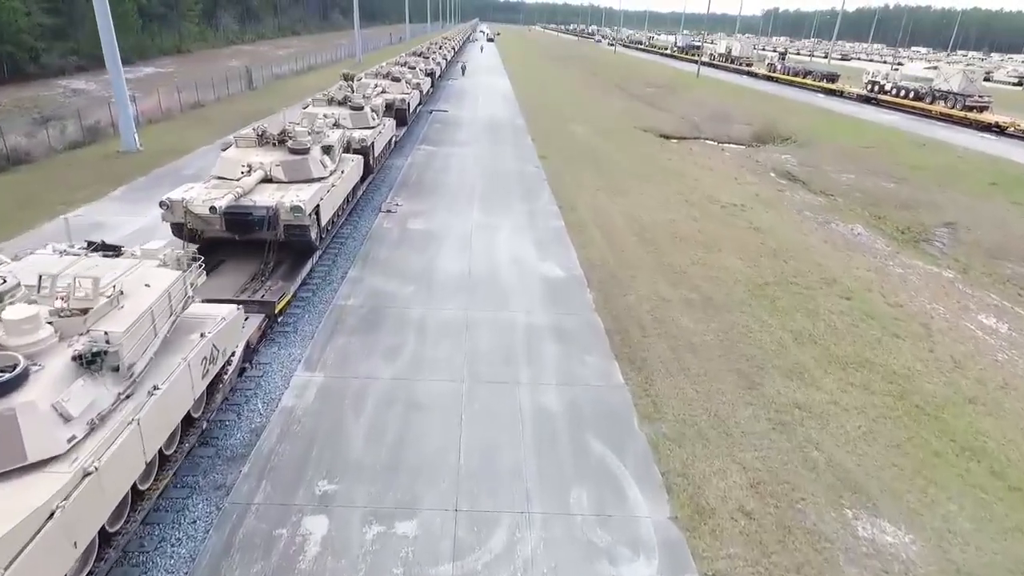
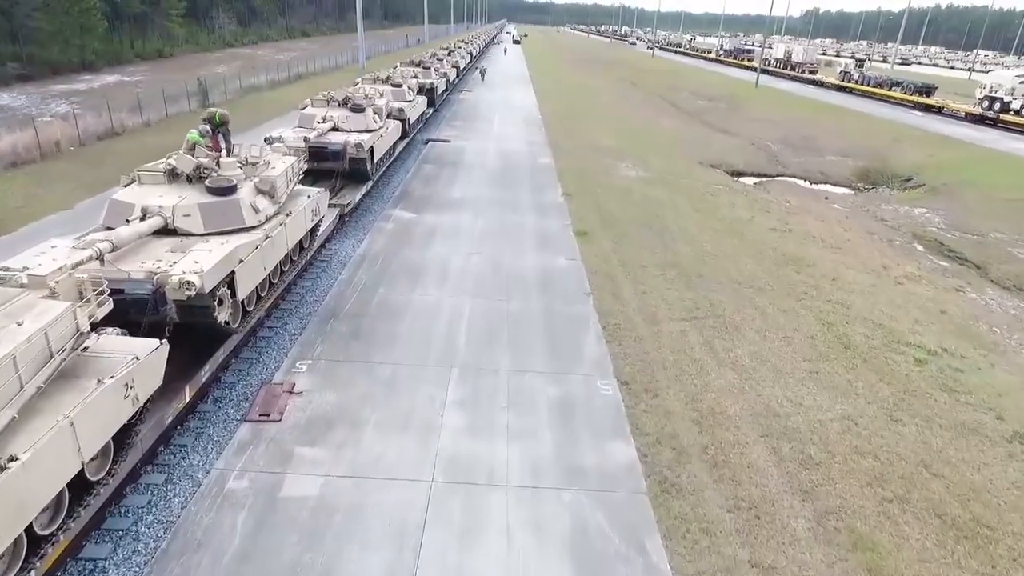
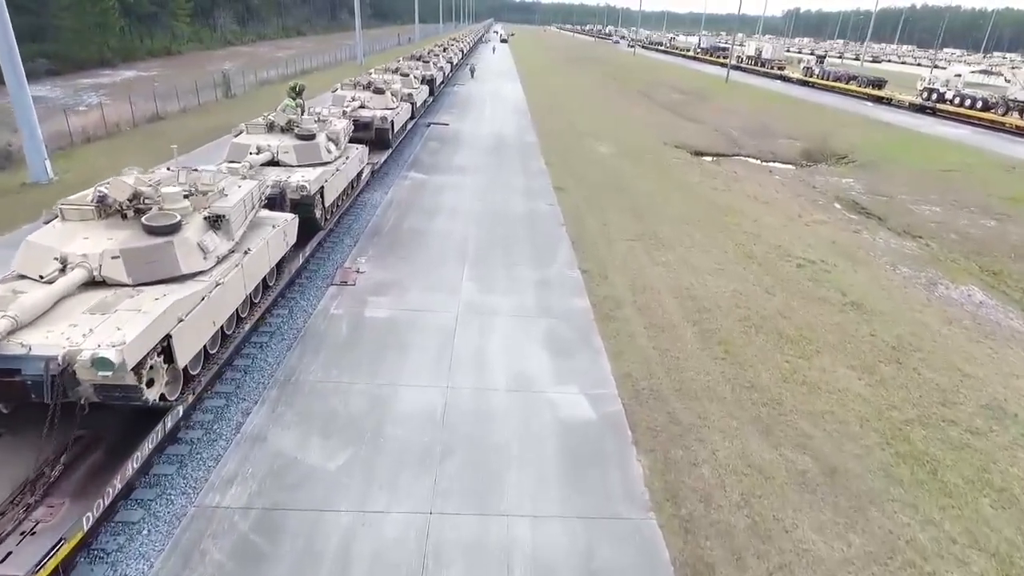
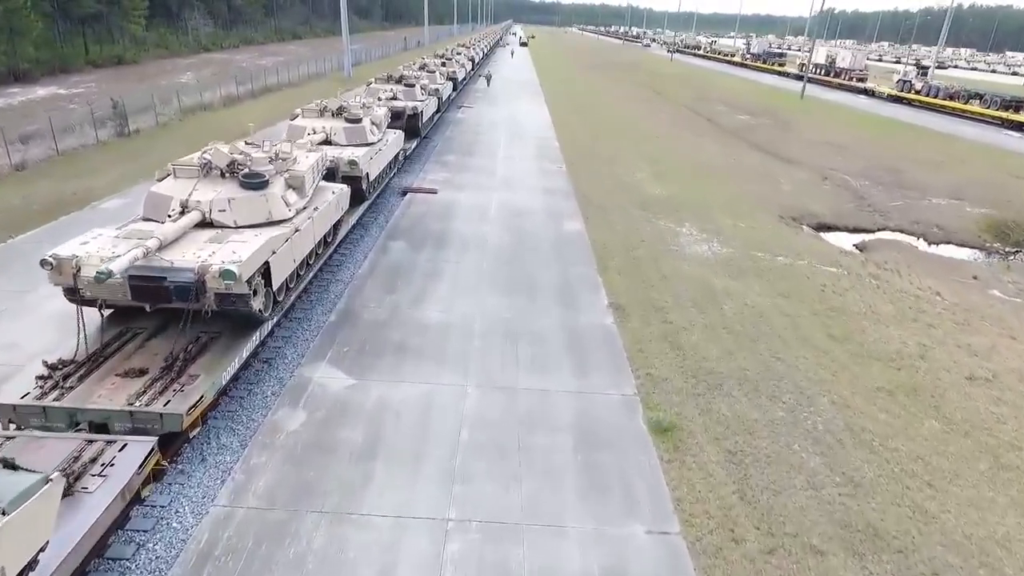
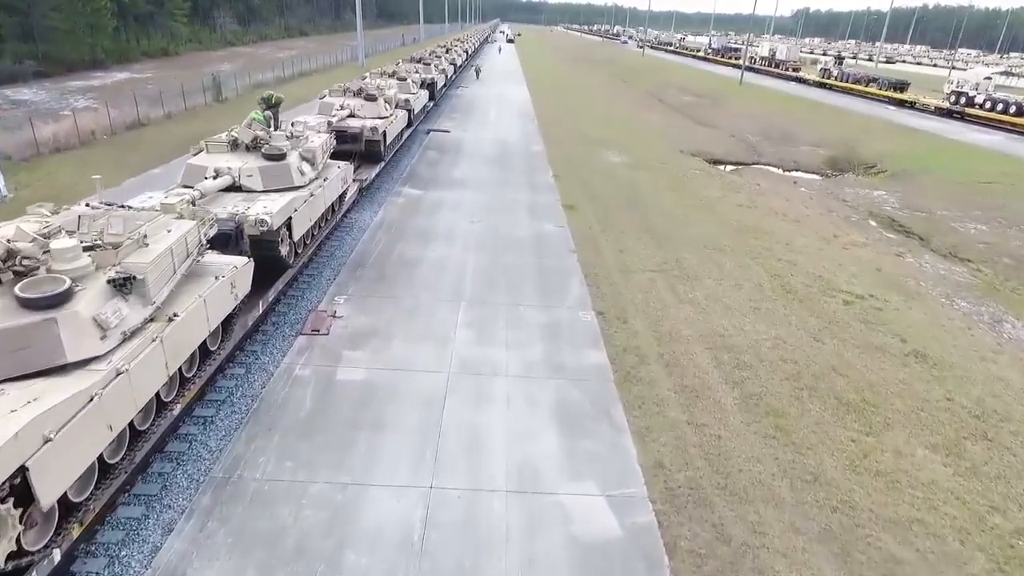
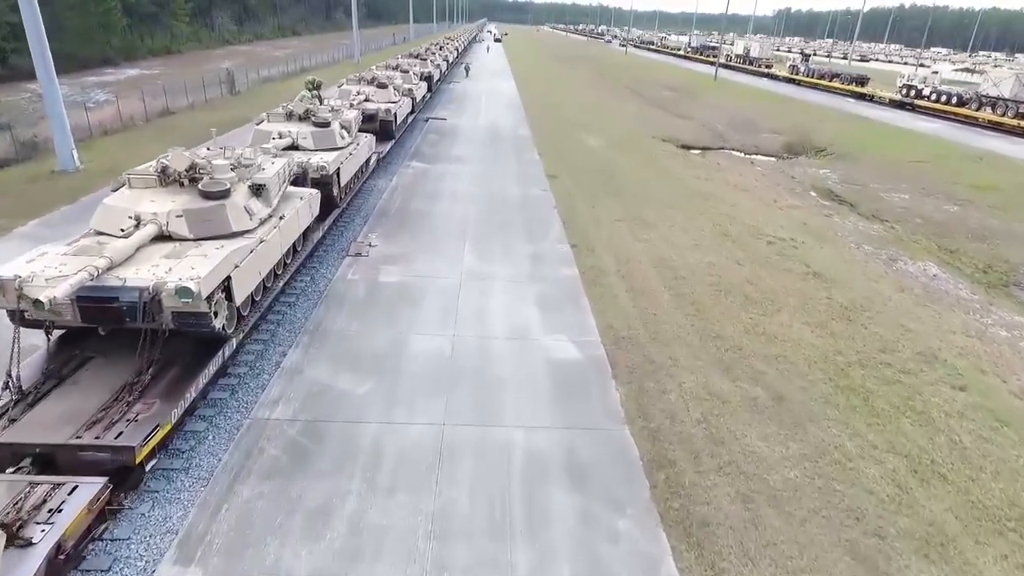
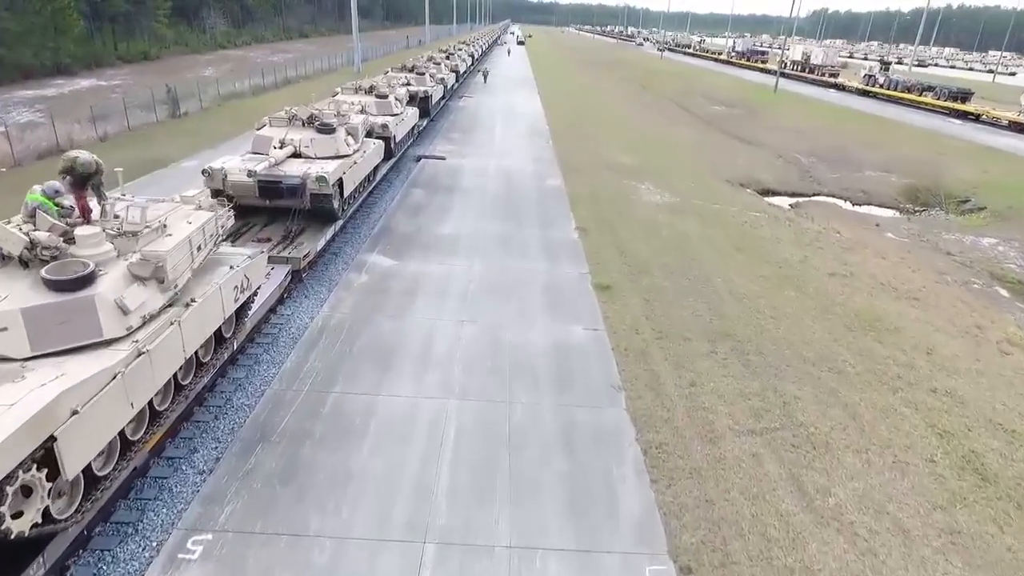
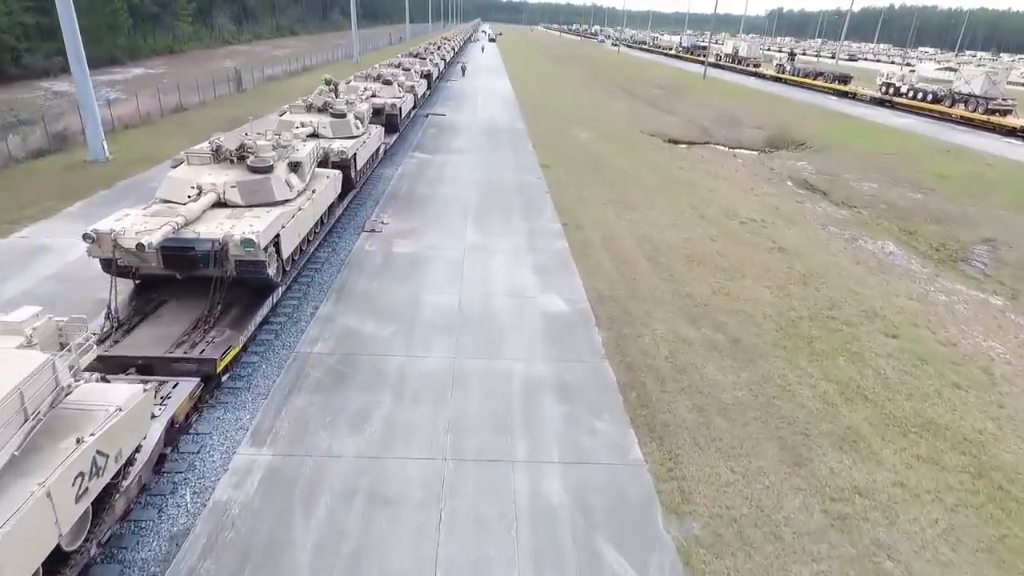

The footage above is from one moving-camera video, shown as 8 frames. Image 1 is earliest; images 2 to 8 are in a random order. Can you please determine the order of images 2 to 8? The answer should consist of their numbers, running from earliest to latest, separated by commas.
8, 6, 3, 5, 2, 7, 4
